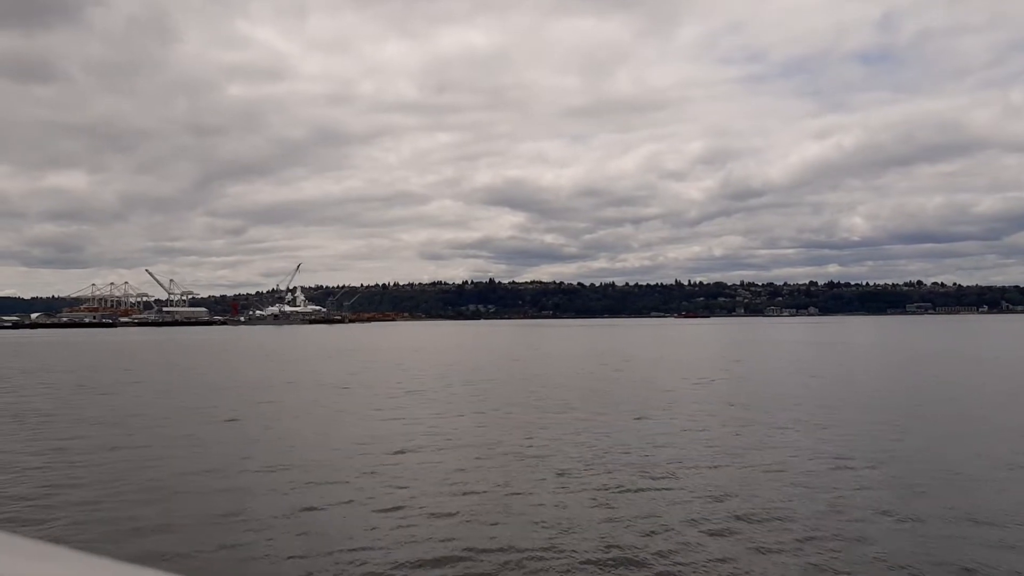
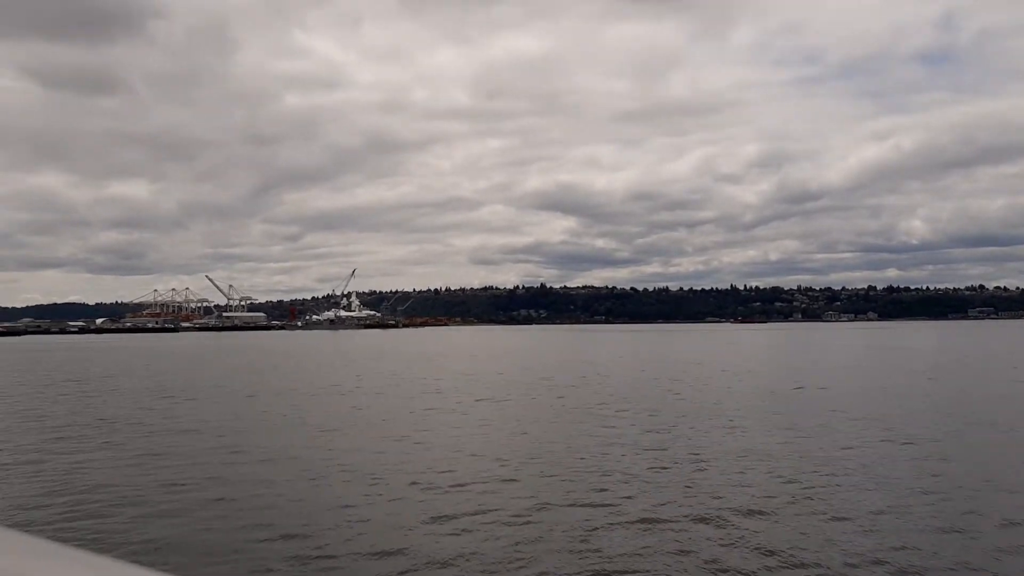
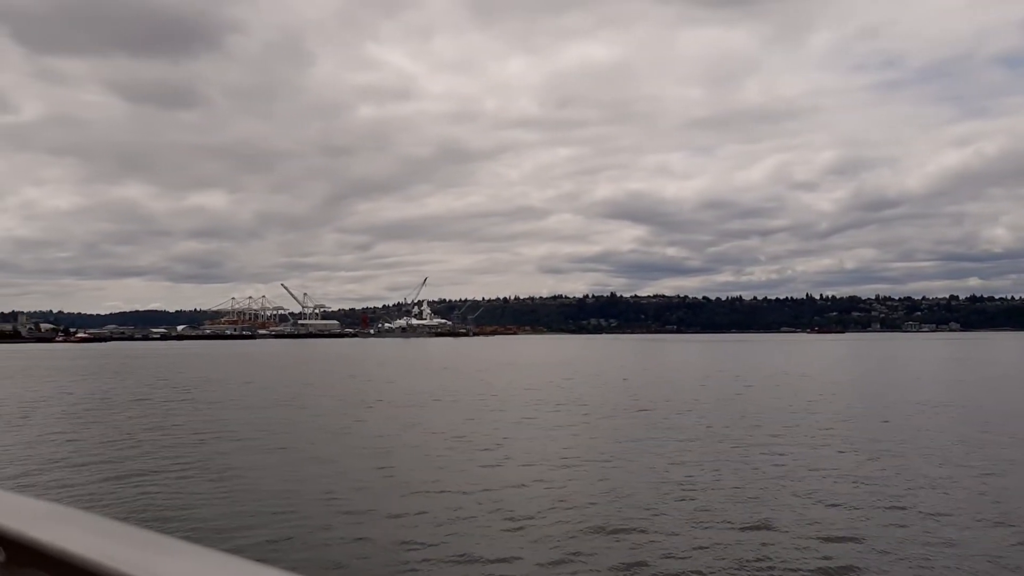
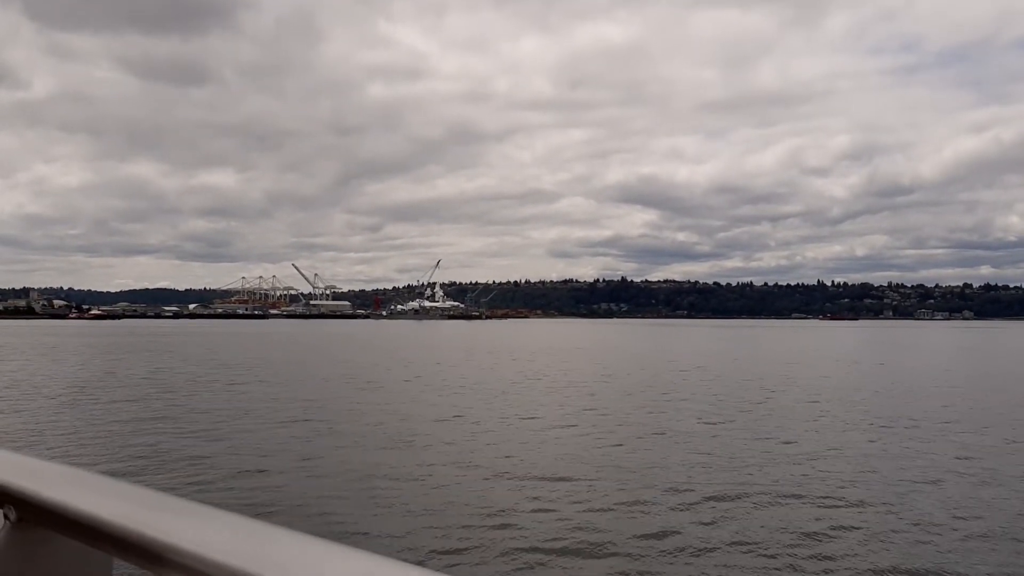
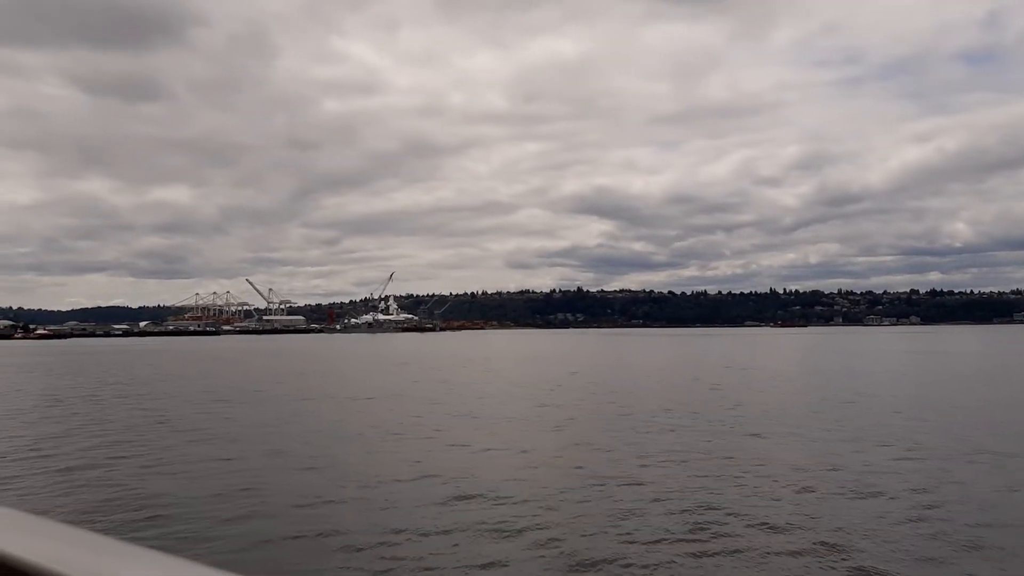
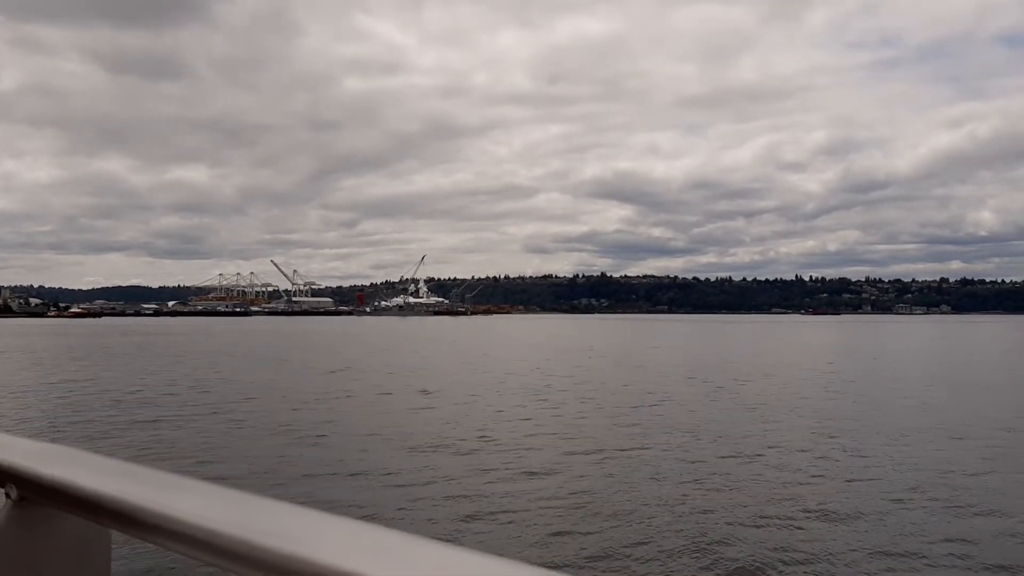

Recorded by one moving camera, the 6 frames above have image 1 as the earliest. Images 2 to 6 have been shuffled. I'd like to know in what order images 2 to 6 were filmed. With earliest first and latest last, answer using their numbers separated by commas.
2, 5, 3, 4, 6
